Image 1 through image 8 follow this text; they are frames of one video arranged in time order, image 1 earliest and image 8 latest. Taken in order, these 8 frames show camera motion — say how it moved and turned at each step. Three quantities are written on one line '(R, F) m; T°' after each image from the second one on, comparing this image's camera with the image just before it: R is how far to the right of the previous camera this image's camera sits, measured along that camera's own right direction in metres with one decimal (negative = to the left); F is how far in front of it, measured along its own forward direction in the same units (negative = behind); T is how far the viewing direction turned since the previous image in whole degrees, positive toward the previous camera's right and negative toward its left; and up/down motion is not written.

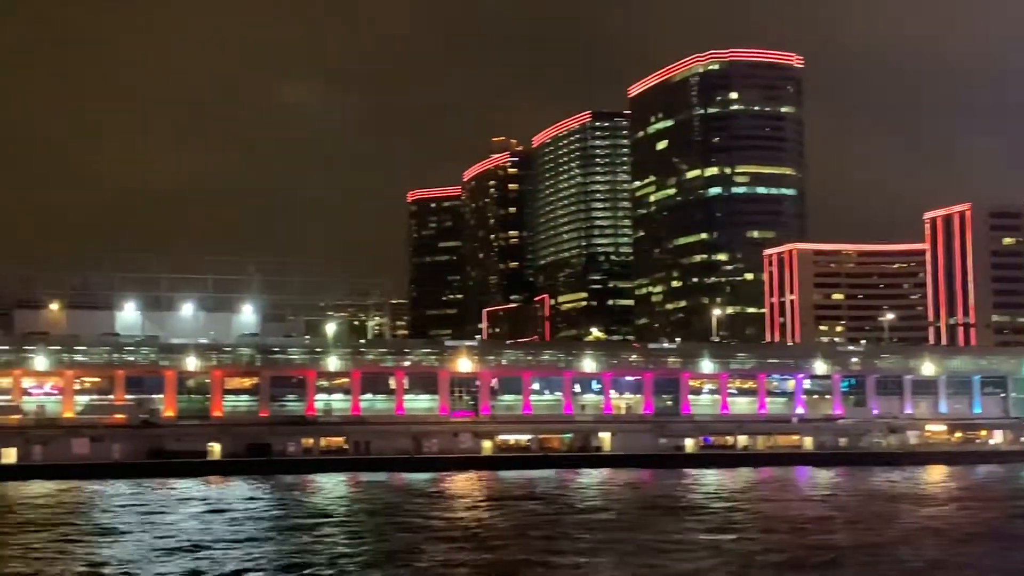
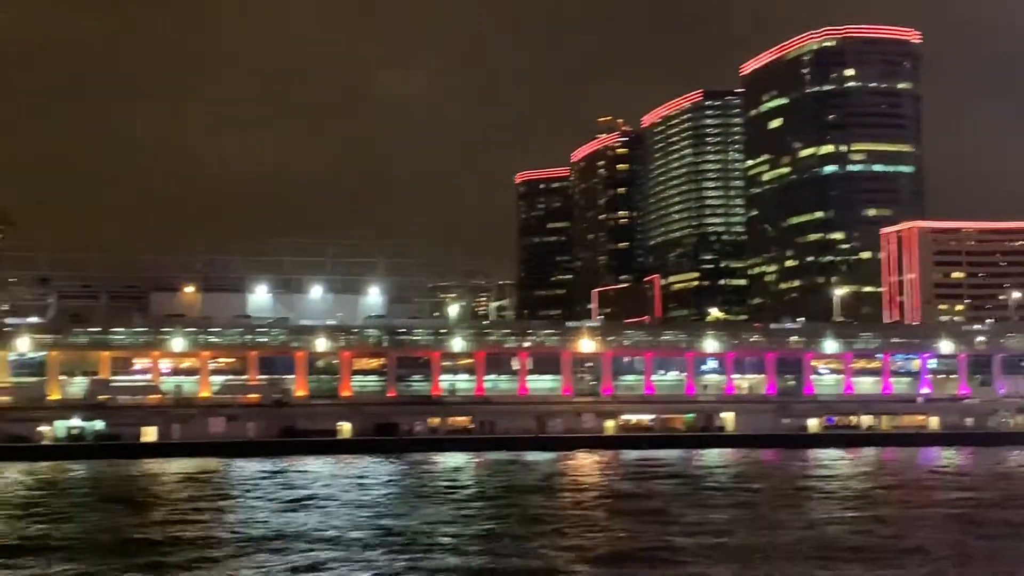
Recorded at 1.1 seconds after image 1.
(-1.0, -0.5) m; -4°
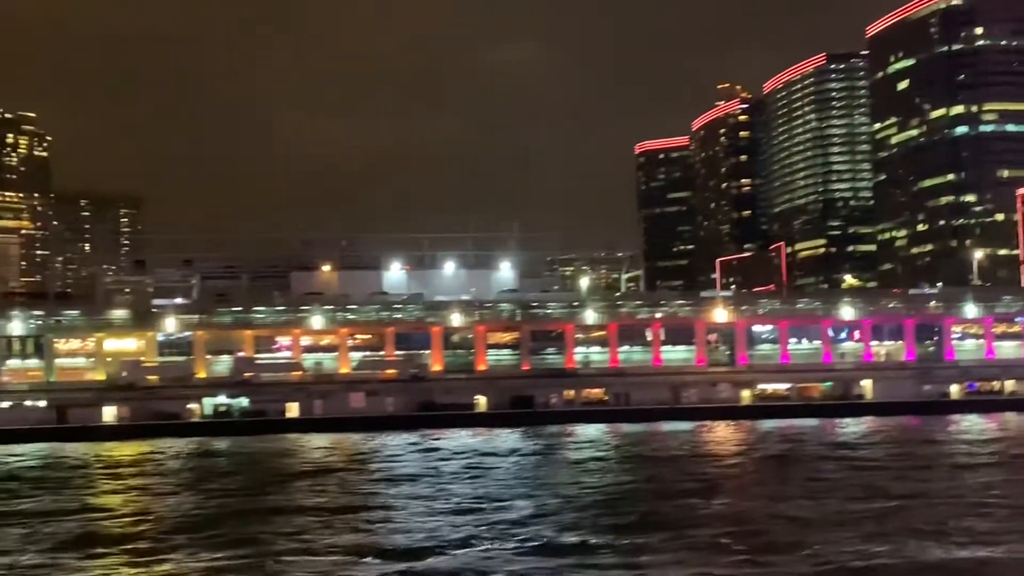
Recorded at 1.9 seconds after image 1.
(-0.9, -0.2) m; -5°
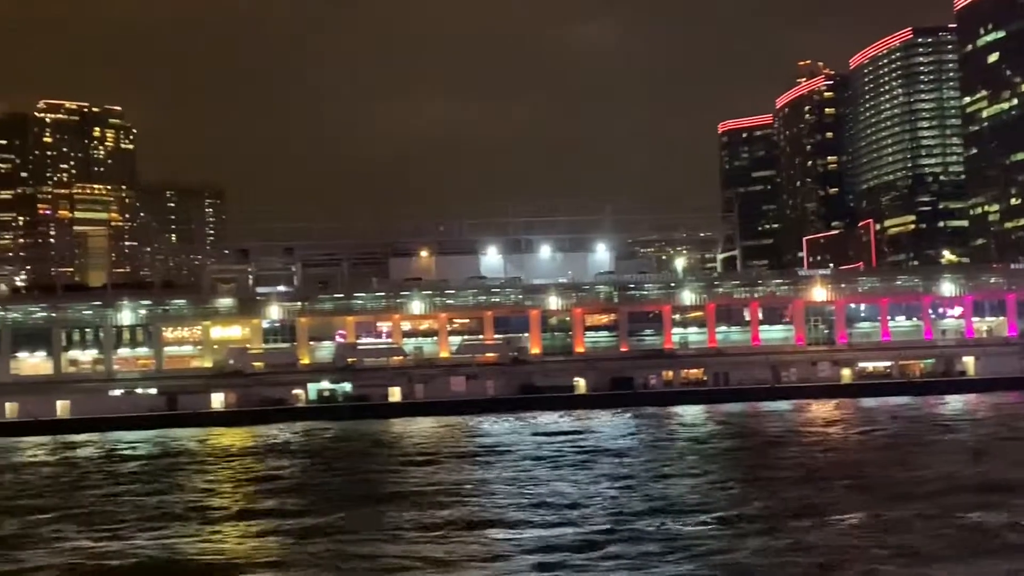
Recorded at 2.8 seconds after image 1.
(-1.1, -0.3) m; -3°
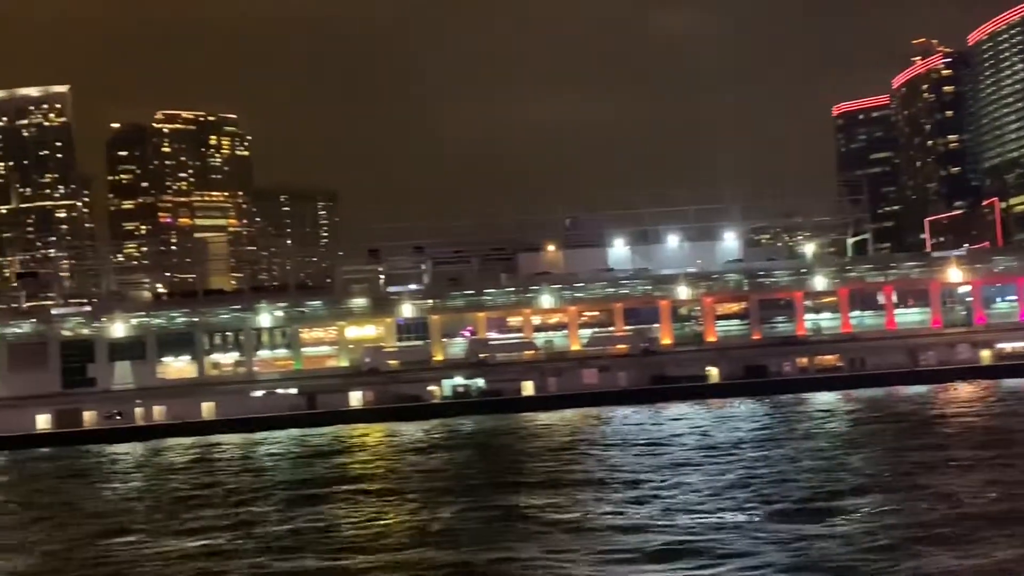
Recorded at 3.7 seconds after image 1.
(-1.1, -0.3) m; -4°
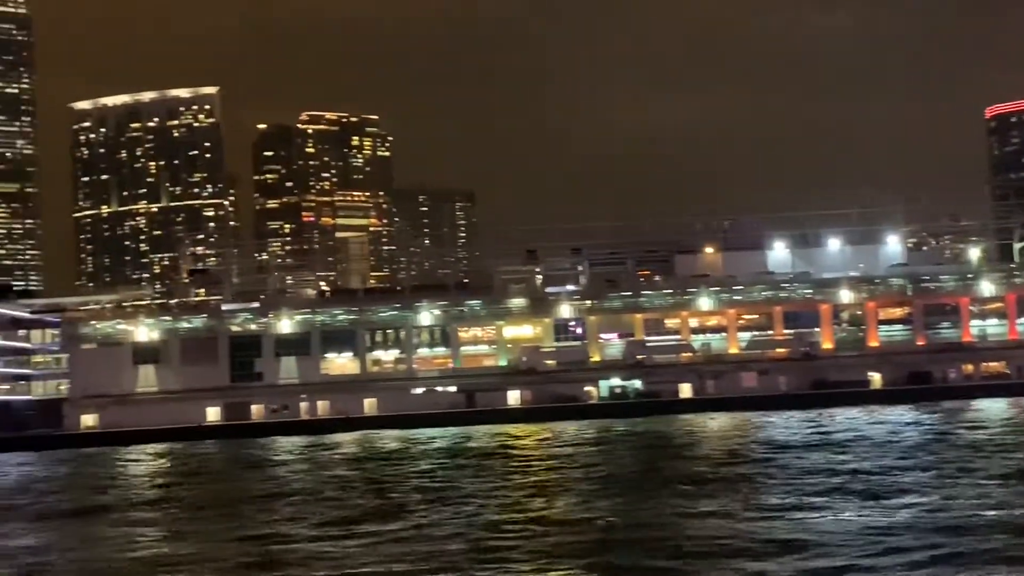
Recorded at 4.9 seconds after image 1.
(-1.4, -0.2) m; -5°
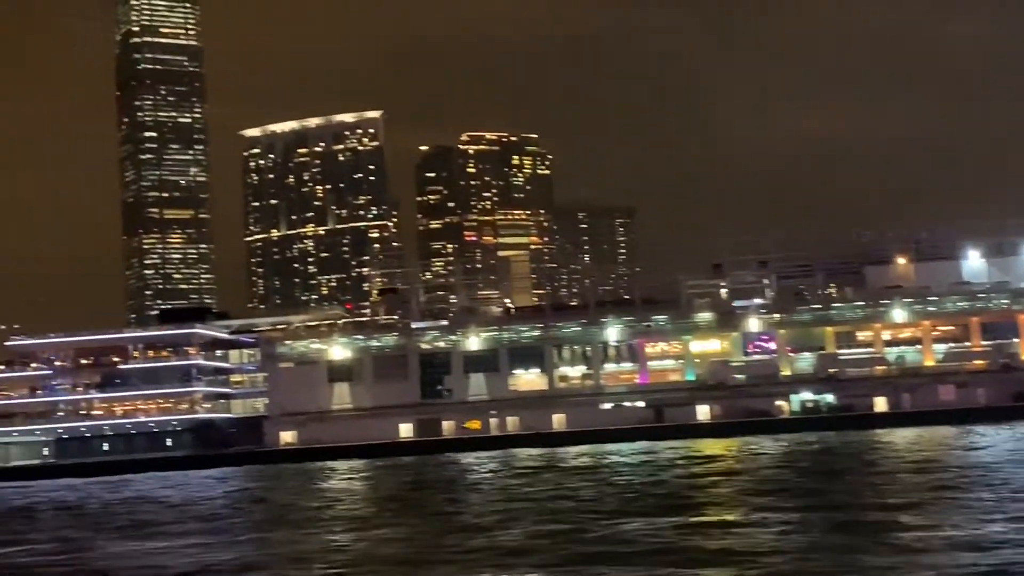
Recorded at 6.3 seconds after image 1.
(-1.7, -0.2) m; -6°
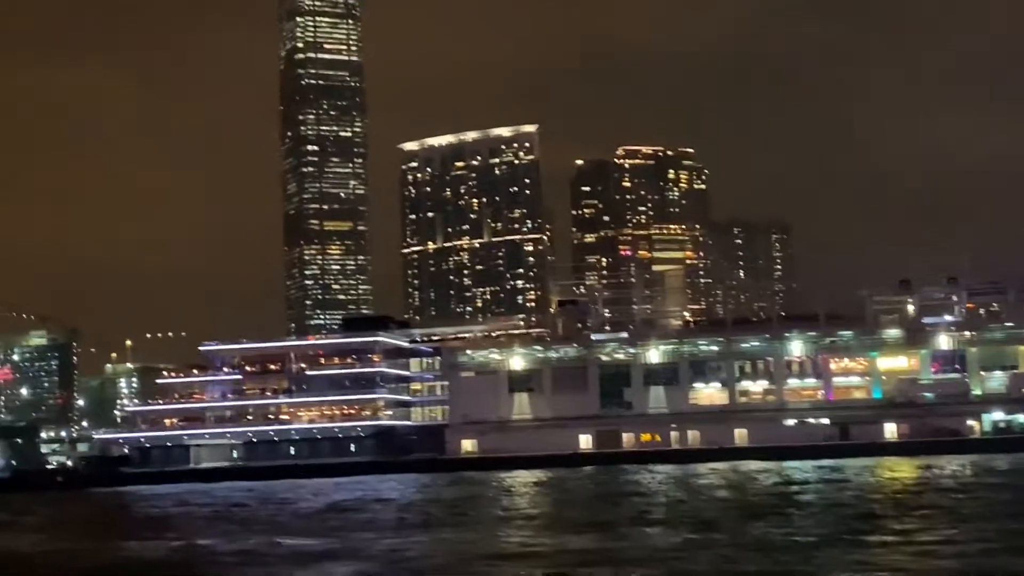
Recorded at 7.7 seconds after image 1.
(-1.8, -0.1) m; -6°
